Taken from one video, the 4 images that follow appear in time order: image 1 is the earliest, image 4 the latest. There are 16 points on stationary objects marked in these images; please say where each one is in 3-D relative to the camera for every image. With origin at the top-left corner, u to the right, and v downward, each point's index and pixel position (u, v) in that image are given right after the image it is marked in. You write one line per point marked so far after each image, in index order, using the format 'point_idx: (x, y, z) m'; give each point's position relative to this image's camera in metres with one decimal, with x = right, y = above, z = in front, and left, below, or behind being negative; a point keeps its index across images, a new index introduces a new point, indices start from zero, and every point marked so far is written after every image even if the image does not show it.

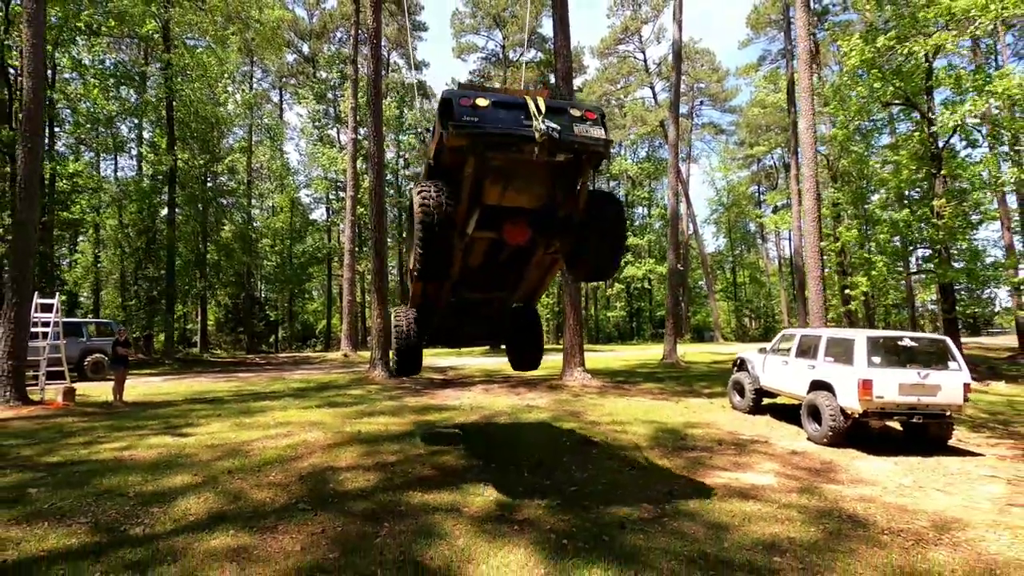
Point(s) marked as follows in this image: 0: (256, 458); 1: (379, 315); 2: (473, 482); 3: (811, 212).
0: (-2.7, -1.8, +5.7) m
1: (-3.3, -0.7, +13.0) m
2: (-0.4, -1.9, +5.2) m
3: (+6.9, +1.7, +12.3) m
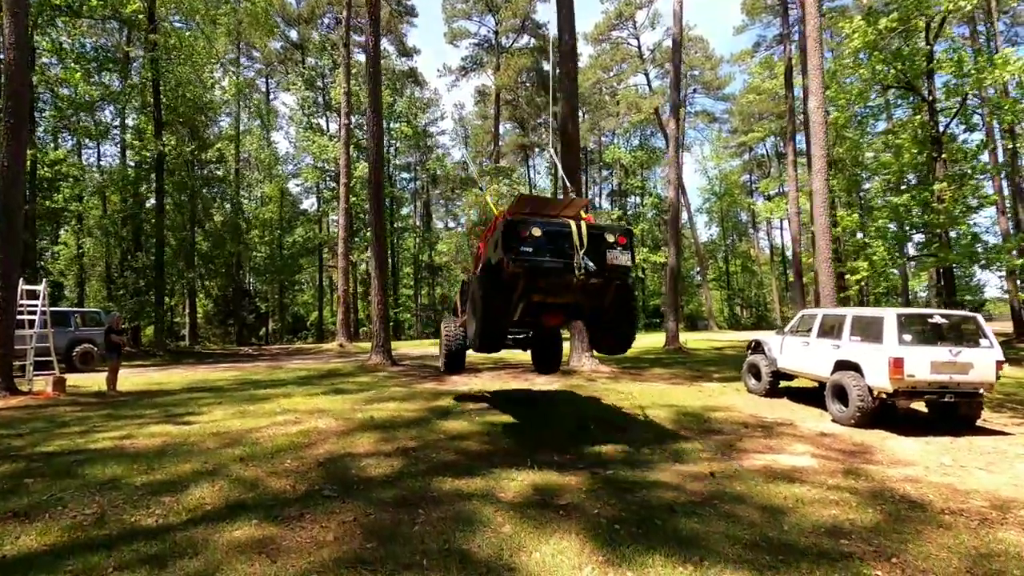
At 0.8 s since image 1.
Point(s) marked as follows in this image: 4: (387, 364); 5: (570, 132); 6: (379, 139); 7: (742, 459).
0: (-2.4, -1.6, +5.3) m
1: (-3.2, -0.3, +12.6) m
2: (-0.1, -1.6, +4.9) m
3: (+7.0, +2.1, +12.0) m
4: (-3.0, -1.8, +12.8) m
5: (+1.4, +3.6, +12.4) m
6: (-3.3, +3.5, +12.9) m
7: (+2.3, -1.7, +5.4) m
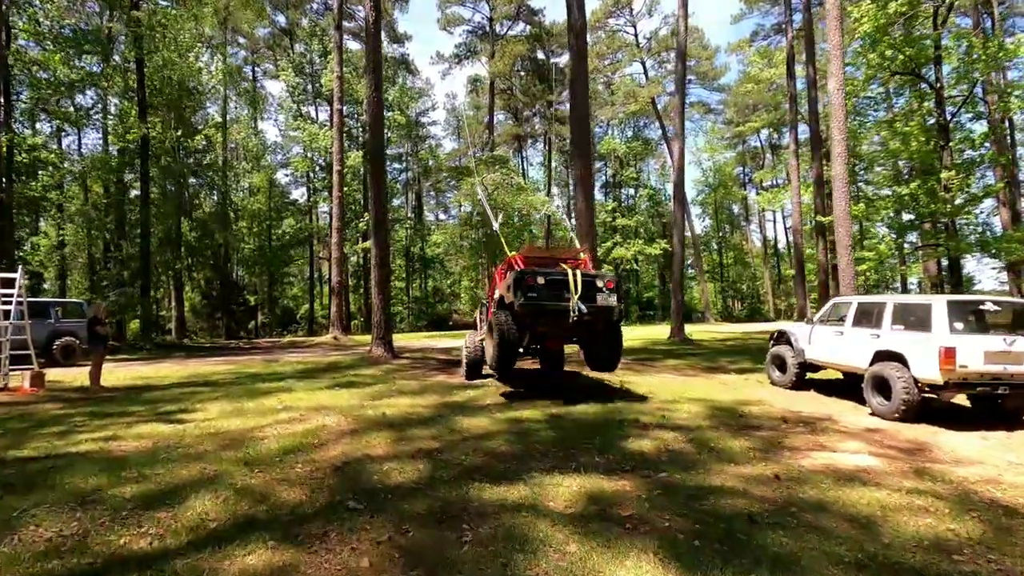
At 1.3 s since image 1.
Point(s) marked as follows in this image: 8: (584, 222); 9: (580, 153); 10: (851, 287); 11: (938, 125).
0: (-2.1, -1.4, +4.7) m
1: (-3.0, -0.1, +12.0) m
2: (+0.2, -1.5, +4.3) m
3: (+7.2, +2.3, +11.6) m
4: (-2.8, -1.6, +12.2) m
5: (+1.5, +3.8, +11.9) m
6: (-3.1, +3.8, +12.3) m
7: (+2.6, -1.6, +4.9) m
8: (+1.6, +1.4, +11.9) m
9: (+1.5, +2.9, +12.0) m
10: (+7.4, +0.1, +11.5) m
11: (+14.8, +5.7, +18.7) m
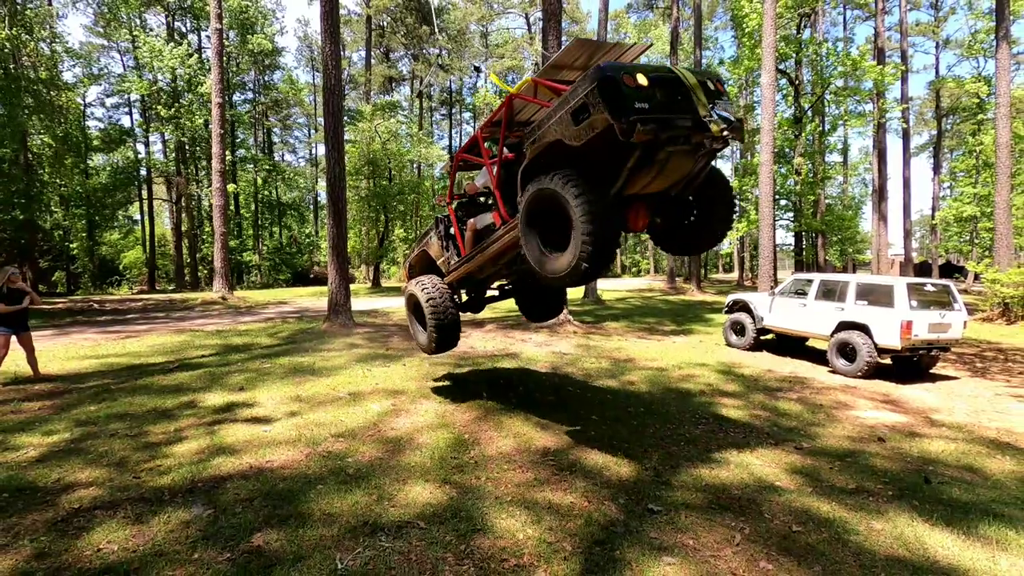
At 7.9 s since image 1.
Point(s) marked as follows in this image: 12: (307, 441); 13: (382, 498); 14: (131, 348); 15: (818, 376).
0: (-0.6, -1.3, +4.4) m
1: (-3.5, +0.7, +11.0) m
2: (+1.7, -1.4, +4.7) m
3: (+6.4, +3.0, +13.4) m
4: (-3.5, -0.8, +11.4) m
5: (+0.9, +4.6, +11.8) m
6: (-3.6, +4.6, +10.8) m
7: (+3.8, -1.5, +6.0) m
8: (+1.0, +2.1, +12.1) m
9: (+0.9, +3.7, +12.0) m
10: (+6.5, +0.8, +13.5) m
11: (+11.7, +7.0, +22.1) m
12: (-1.7, -1.3, +4.4) m
13: (-0.8, -1.3, +3.4) m
14: (-6.2, -1.0, +8.7) m
15: (+4.9, -1.4, +8.4) m
